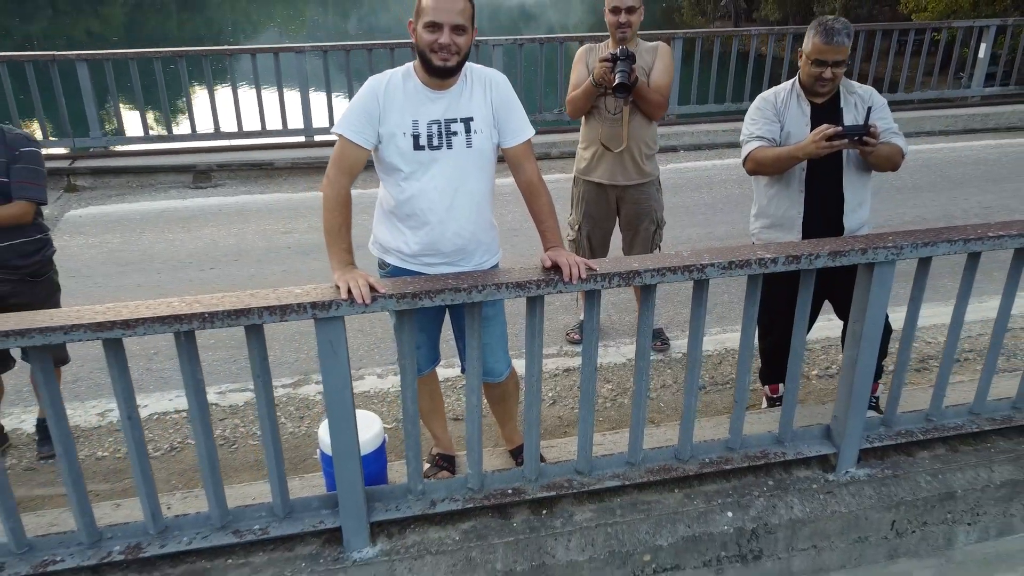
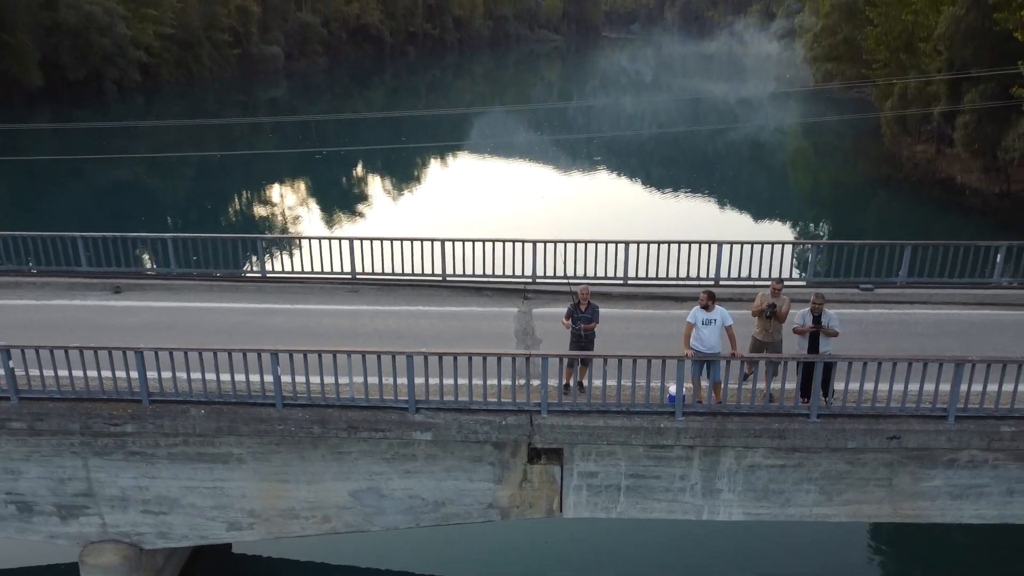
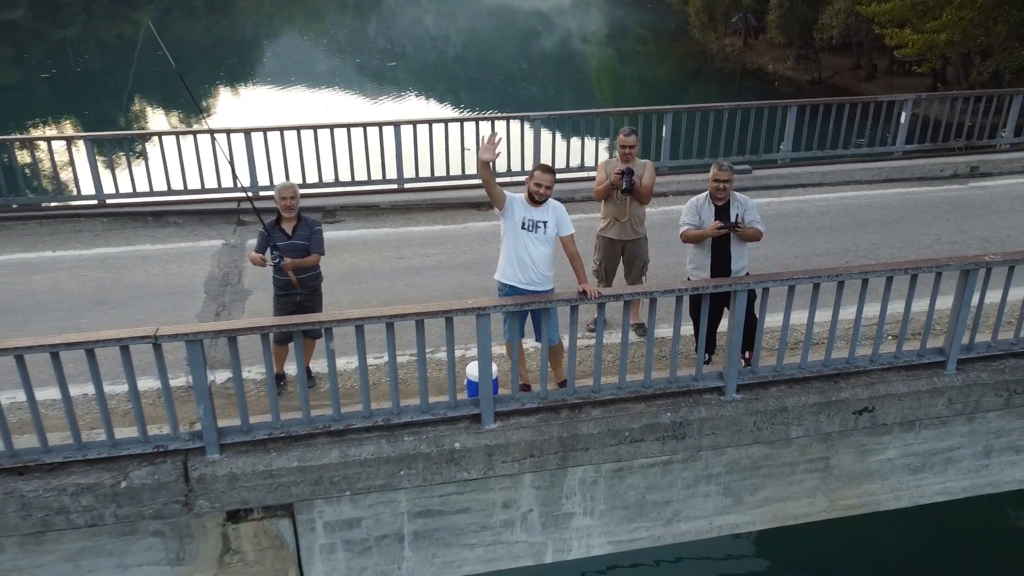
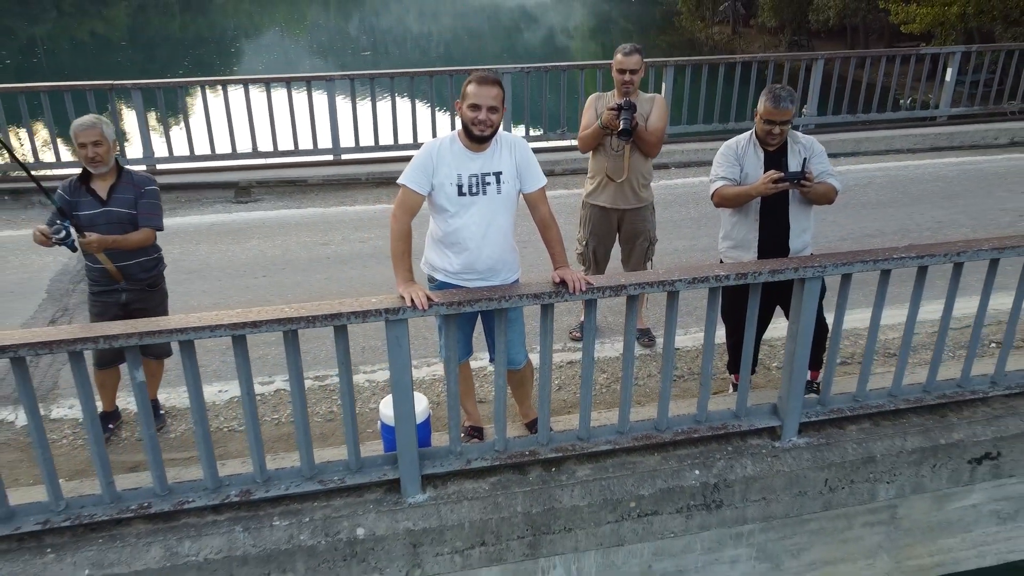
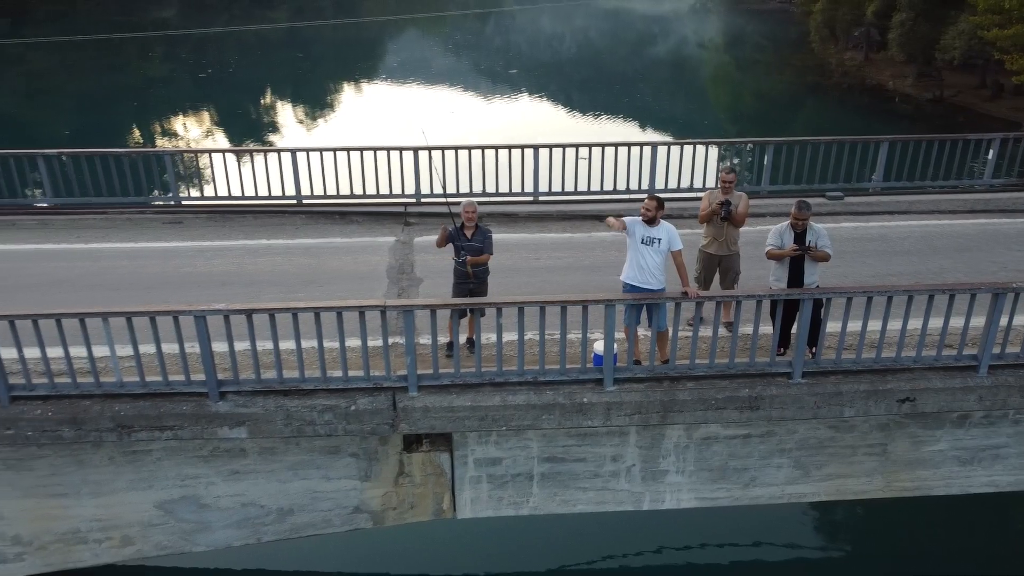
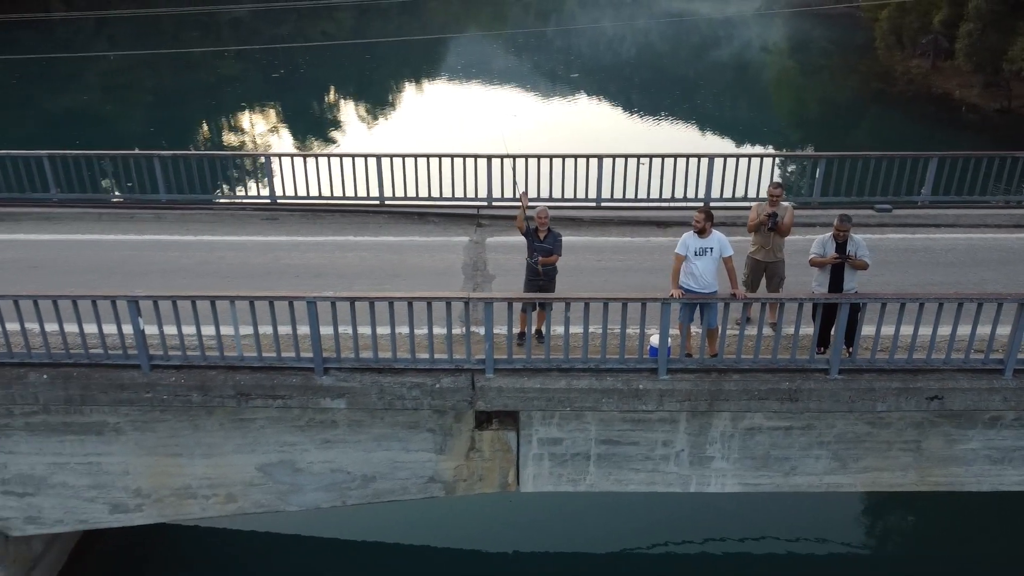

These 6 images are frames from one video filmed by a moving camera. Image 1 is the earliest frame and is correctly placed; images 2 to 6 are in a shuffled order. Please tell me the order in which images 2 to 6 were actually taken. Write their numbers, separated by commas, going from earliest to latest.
4, 3, 5, 6, 2
